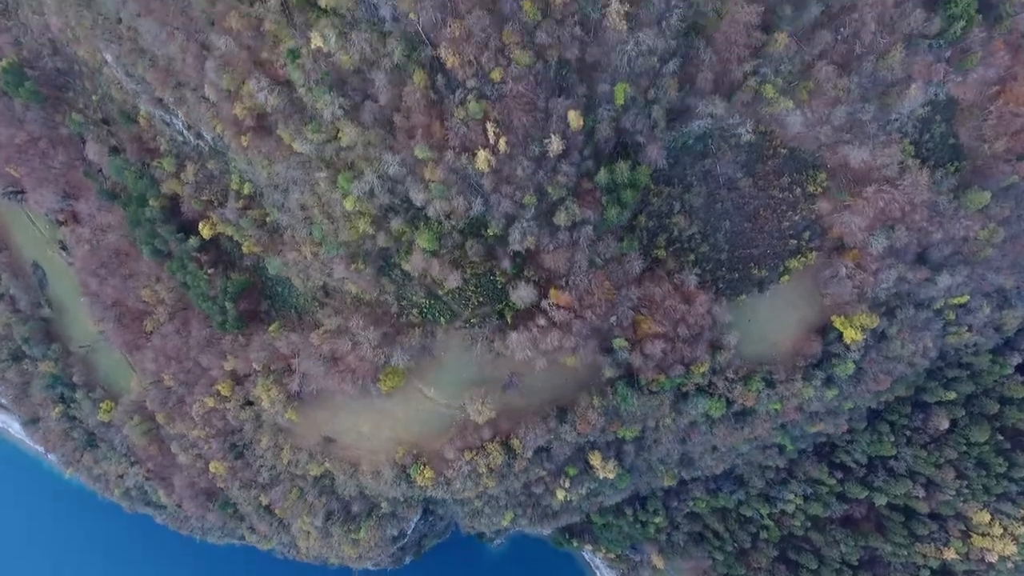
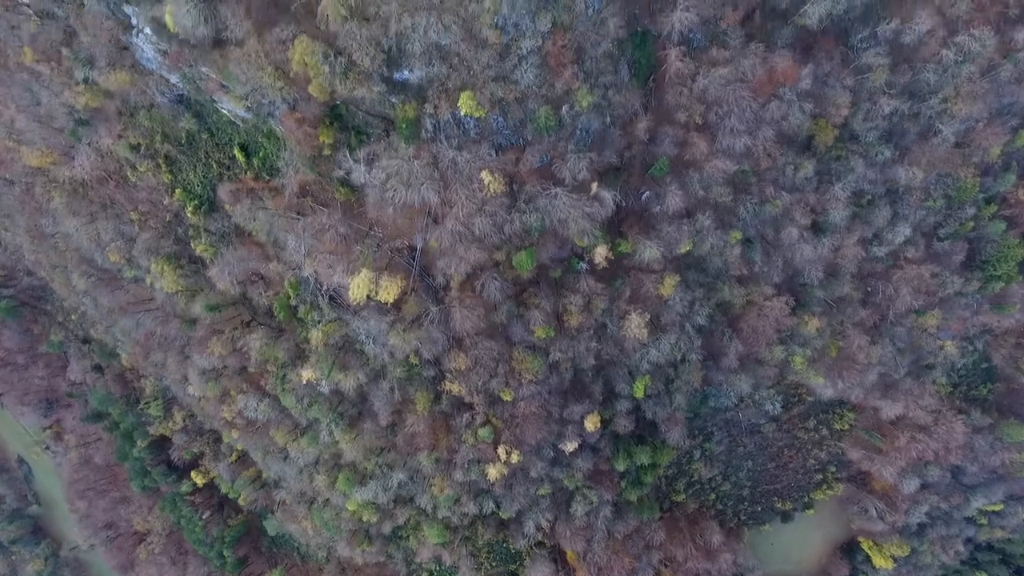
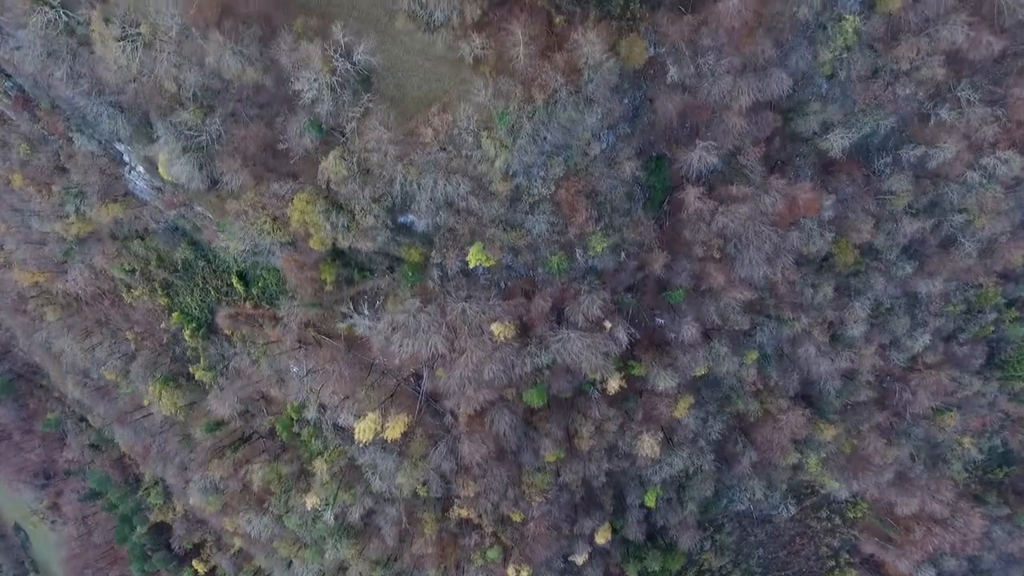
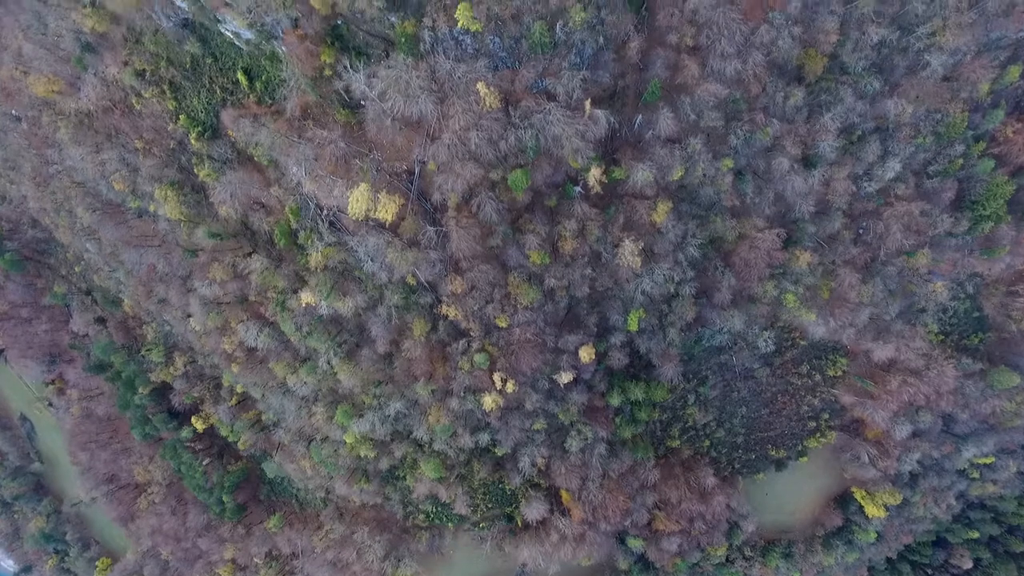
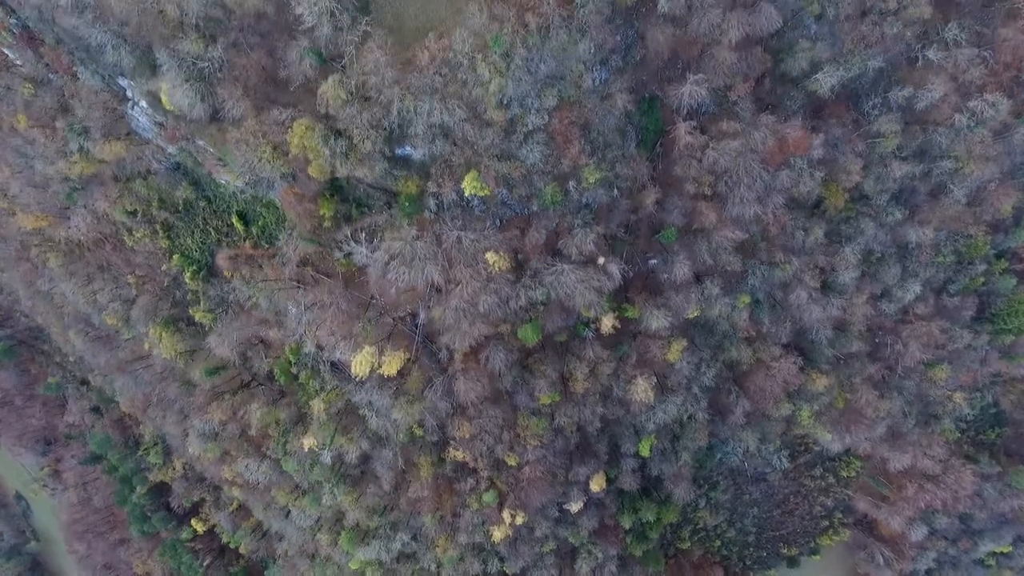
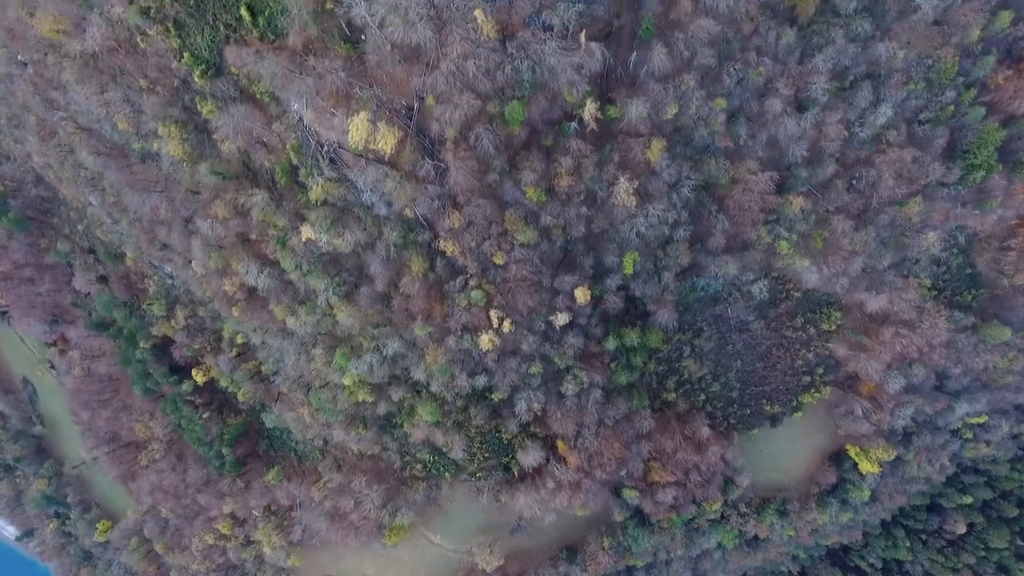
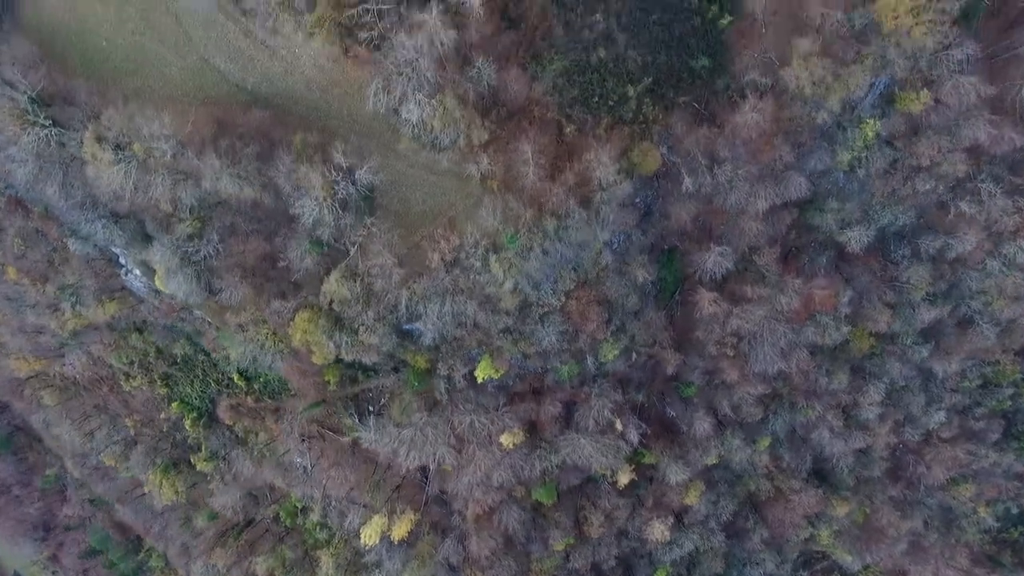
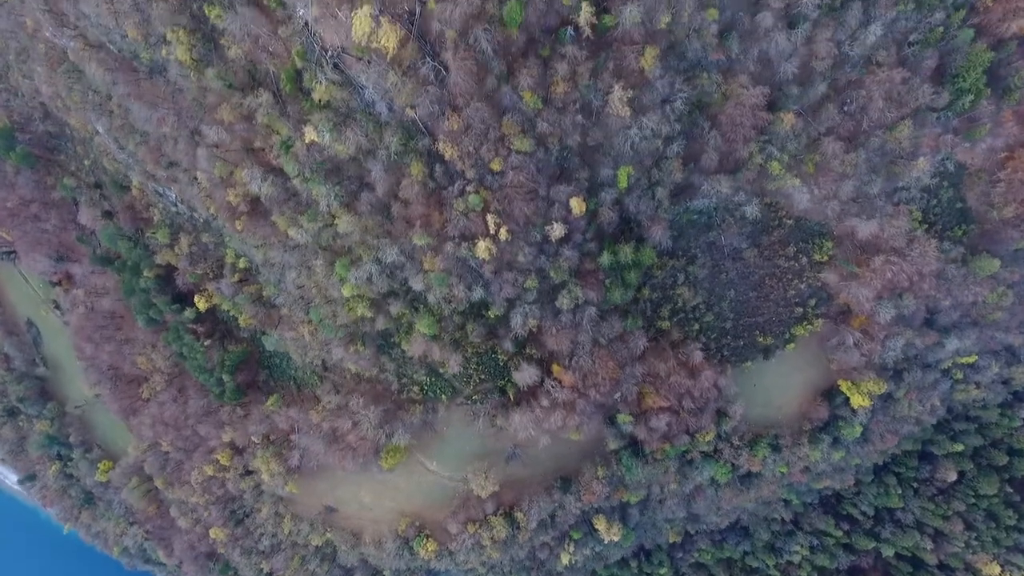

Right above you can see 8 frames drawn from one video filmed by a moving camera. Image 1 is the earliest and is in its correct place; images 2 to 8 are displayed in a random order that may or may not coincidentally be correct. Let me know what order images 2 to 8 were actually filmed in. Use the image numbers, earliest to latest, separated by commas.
8, 6, 4, 2, 5, 3, 7
